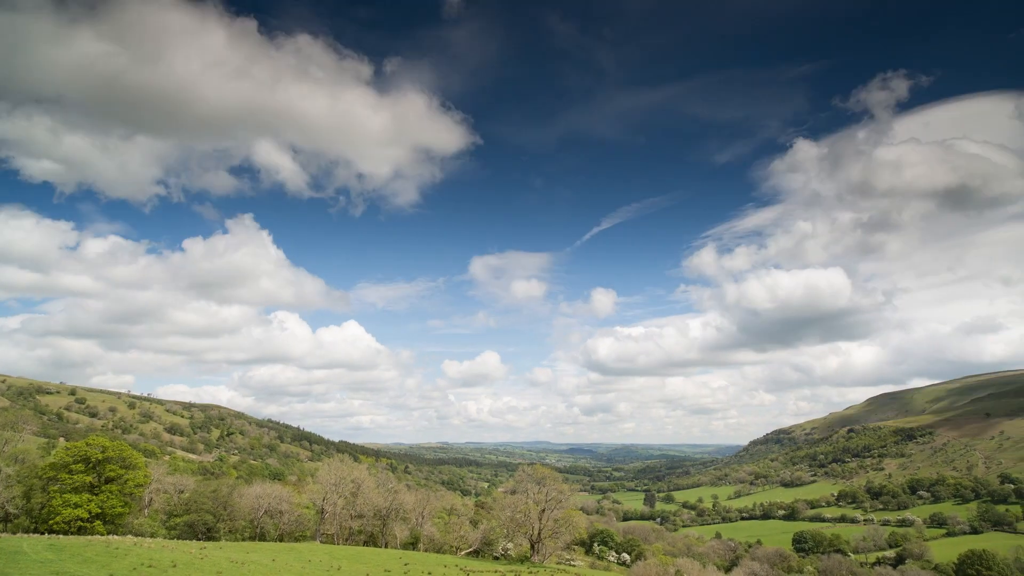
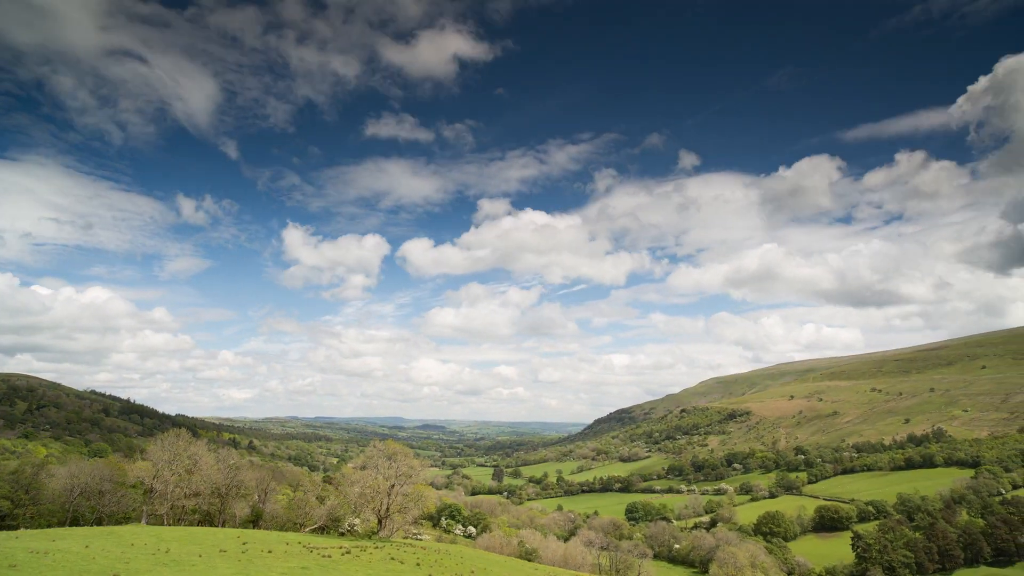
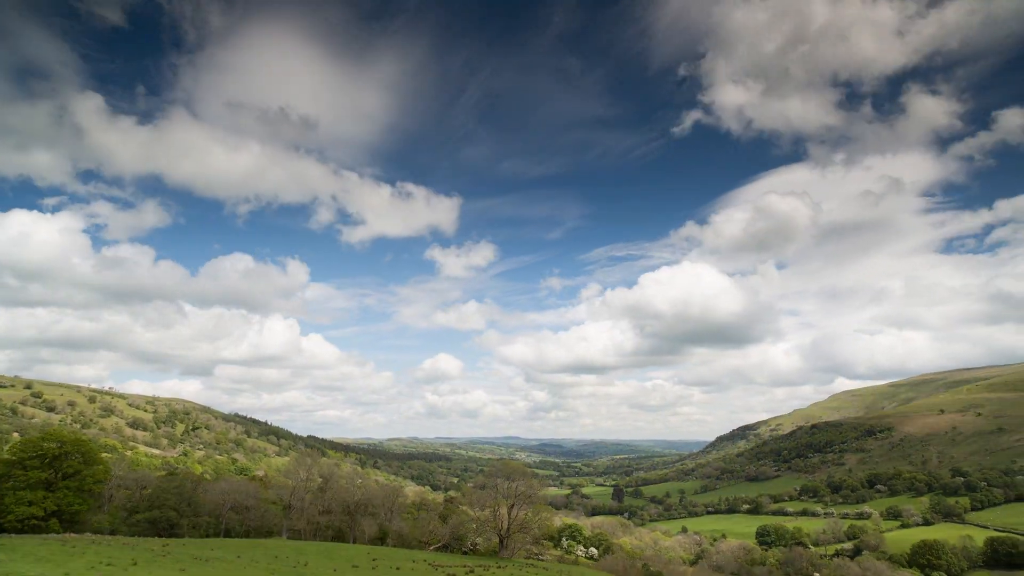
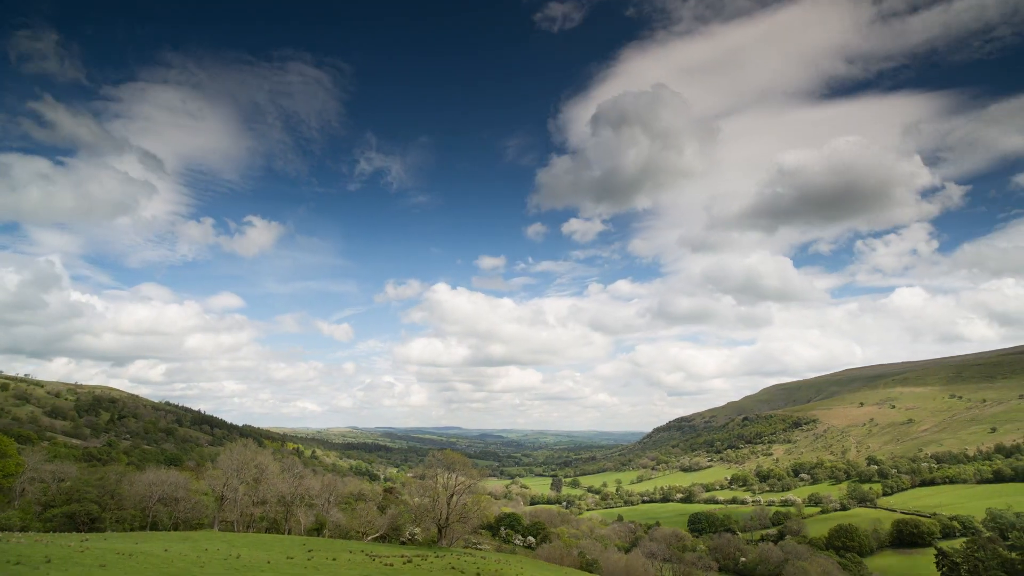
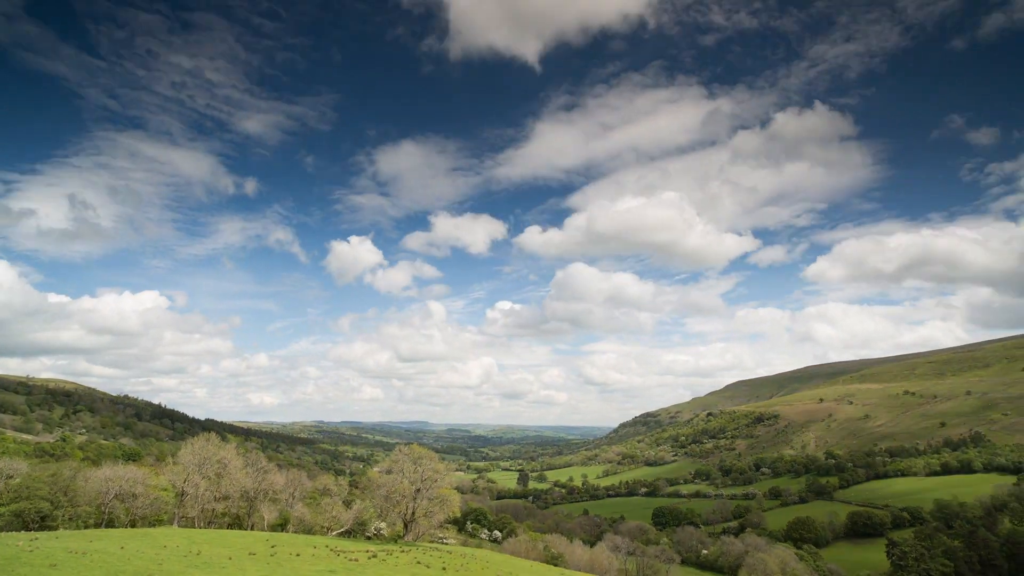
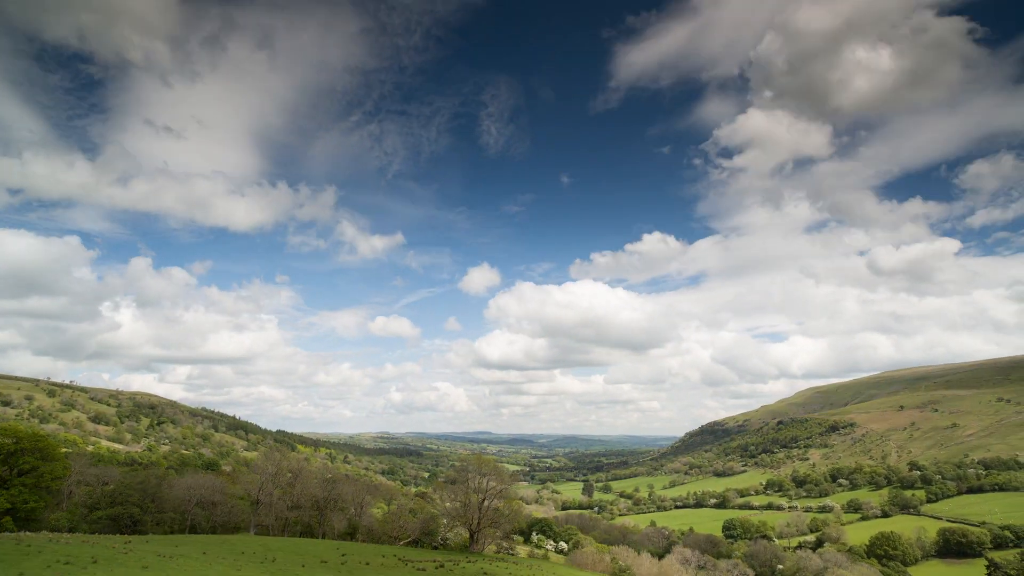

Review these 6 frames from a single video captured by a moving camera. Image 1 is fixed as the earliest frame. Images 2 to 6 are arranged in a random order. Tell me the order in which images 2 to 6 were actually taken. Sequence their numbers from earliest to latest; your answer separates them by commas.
3, 6, 4, 5, 2
